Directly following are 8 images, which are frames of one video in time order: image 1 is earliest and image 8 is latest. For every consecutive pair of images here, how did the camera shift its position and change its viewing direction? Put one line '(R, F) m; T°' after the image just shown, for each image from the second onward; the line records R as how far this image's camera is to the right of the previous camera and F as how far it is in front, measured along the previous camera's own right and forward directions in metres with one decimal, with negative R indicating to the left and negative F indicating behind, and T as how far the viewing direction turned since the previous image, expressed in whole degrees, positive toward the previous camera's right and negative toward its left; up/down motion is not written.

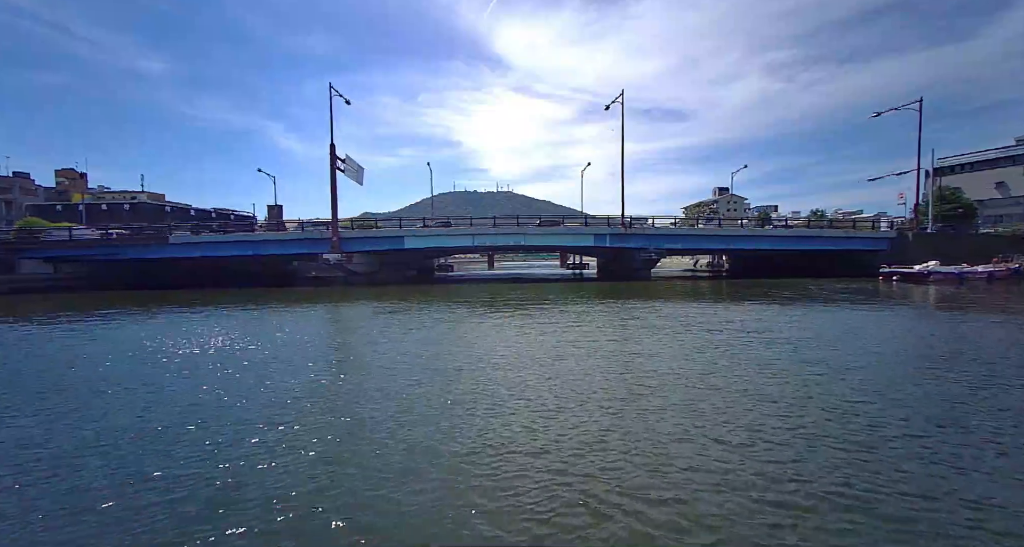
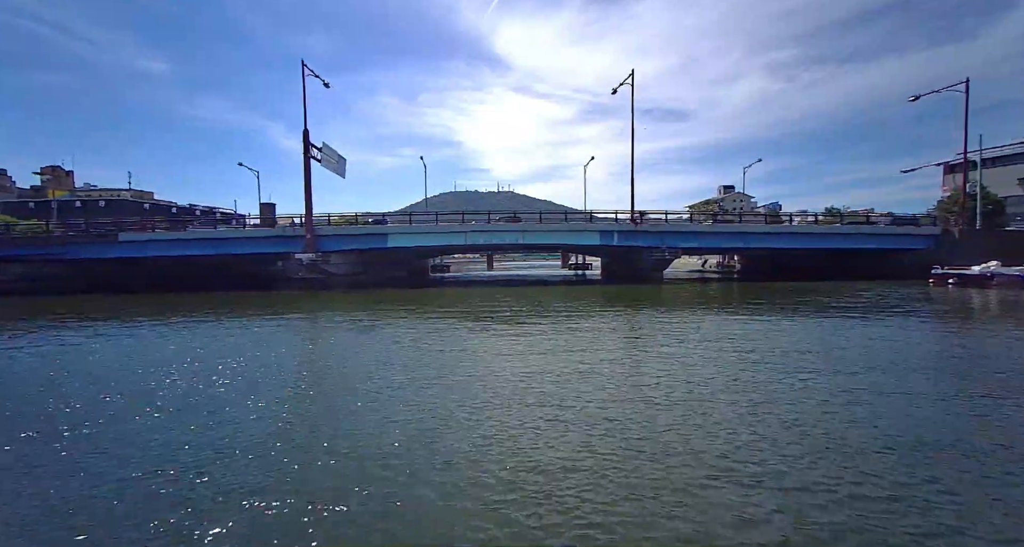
(+0.3, +3.8) m; 0°
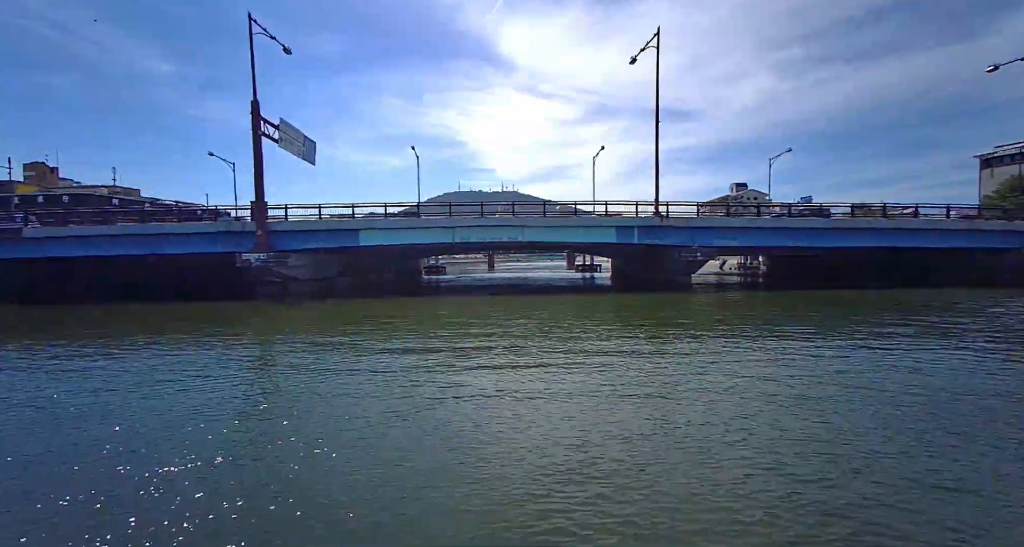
(+0.2, +5.8) m; 0°
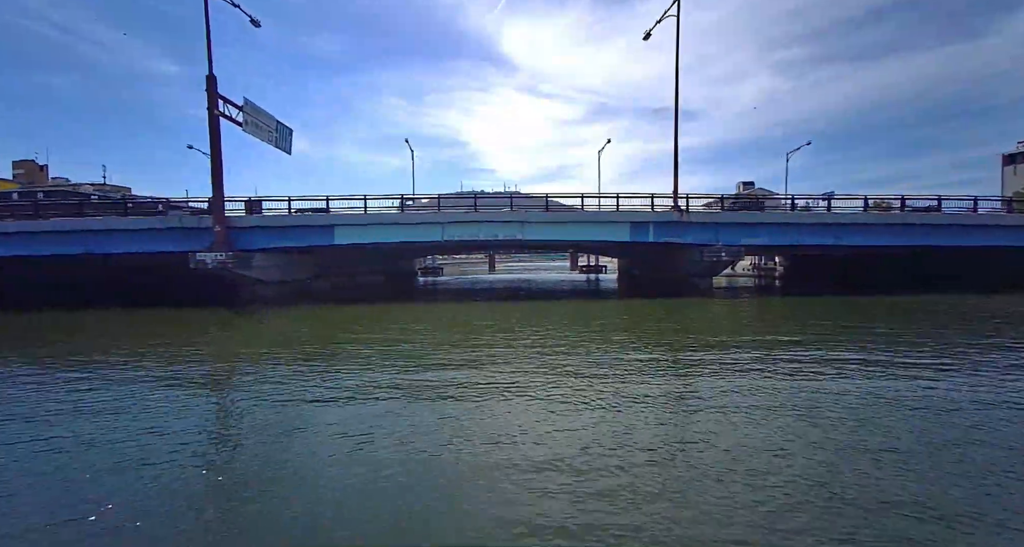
(+0.2, +3.4) m; 0°
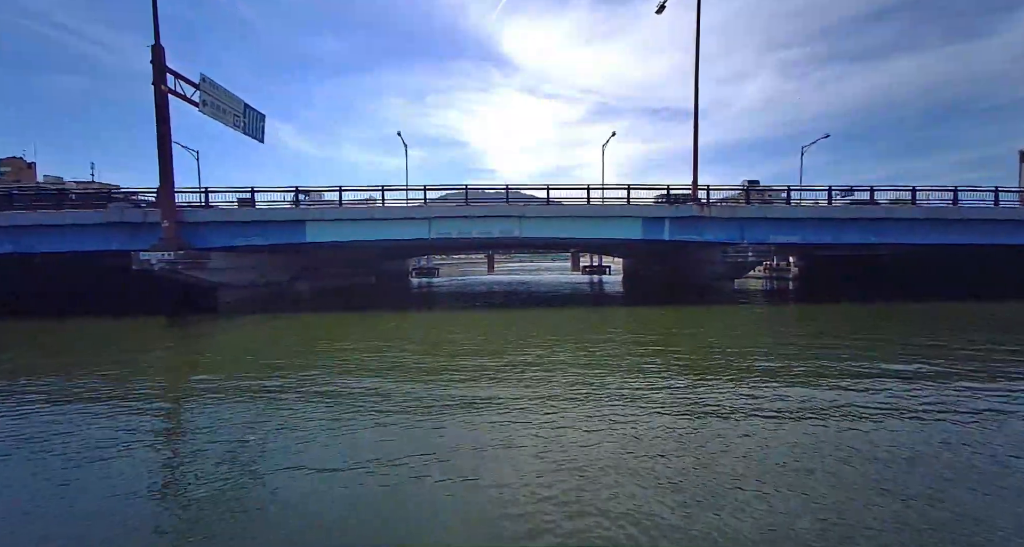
(+0.2, +2.9) m; 0°
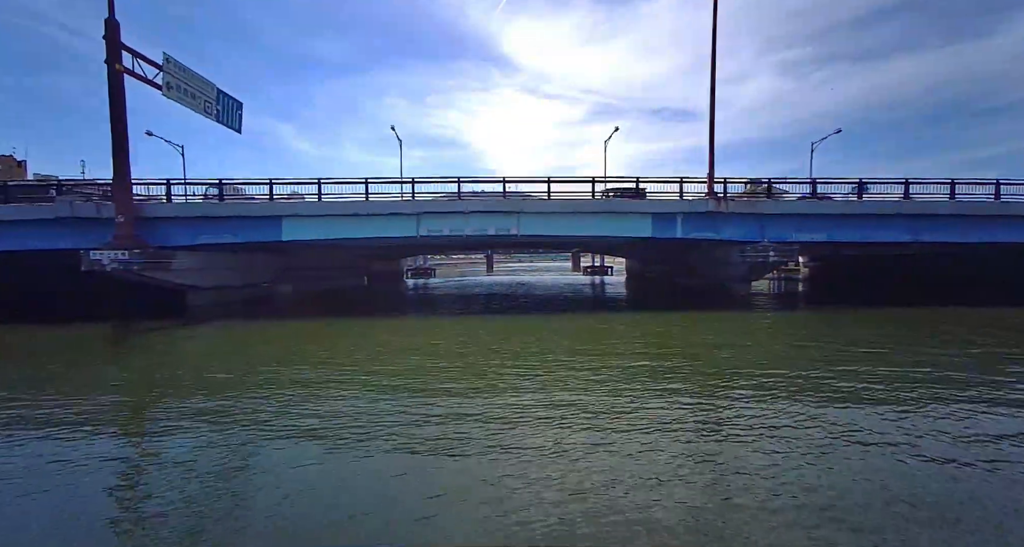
(+0.1, +1.9) m; 0°
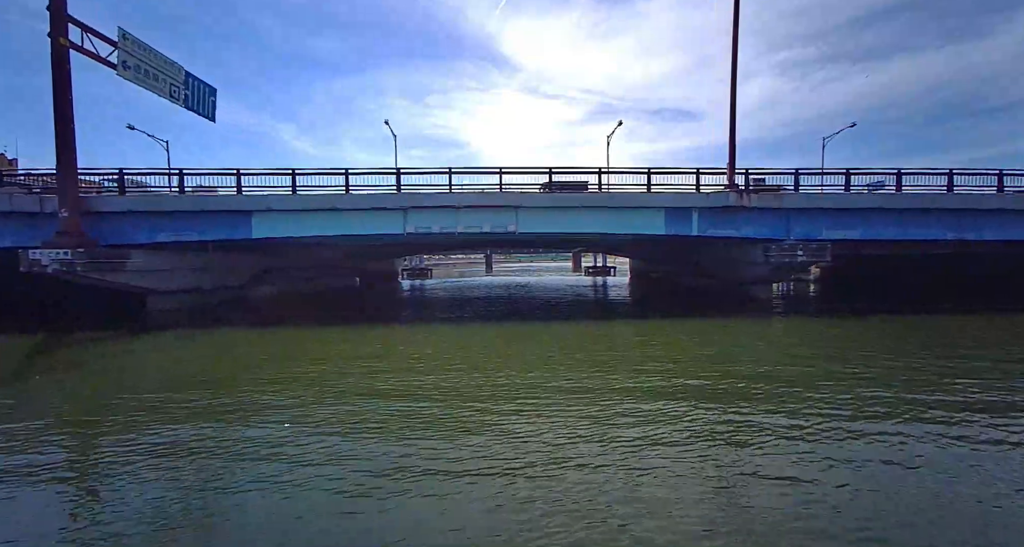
(+0.1, +1.9) m; 0°
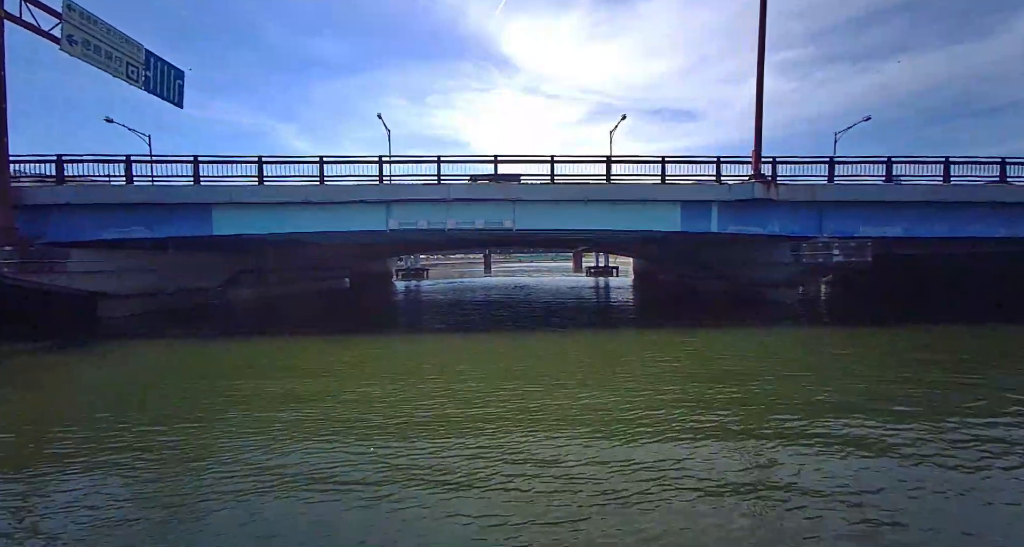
(+0.1, +1.9) m; 0°
